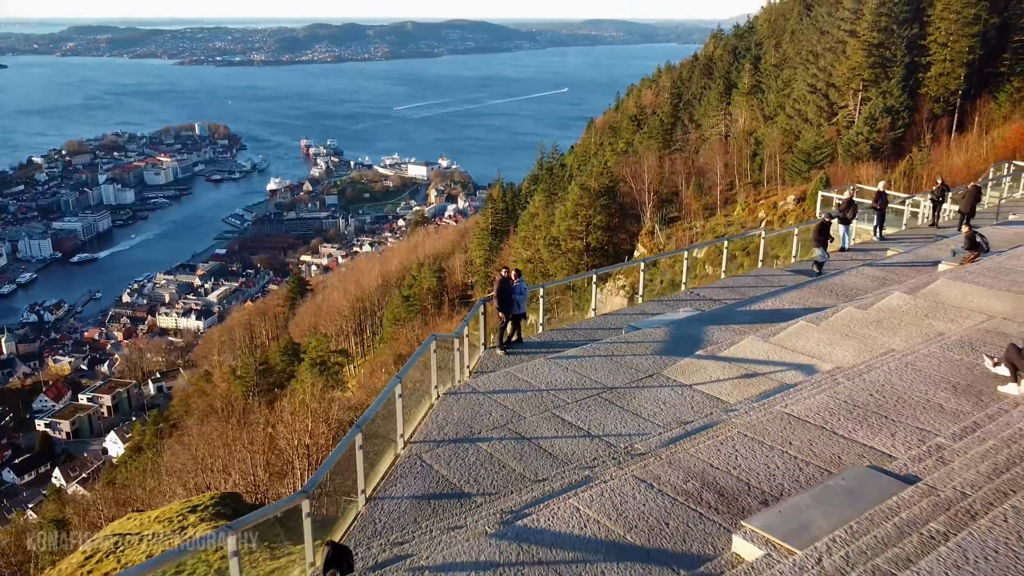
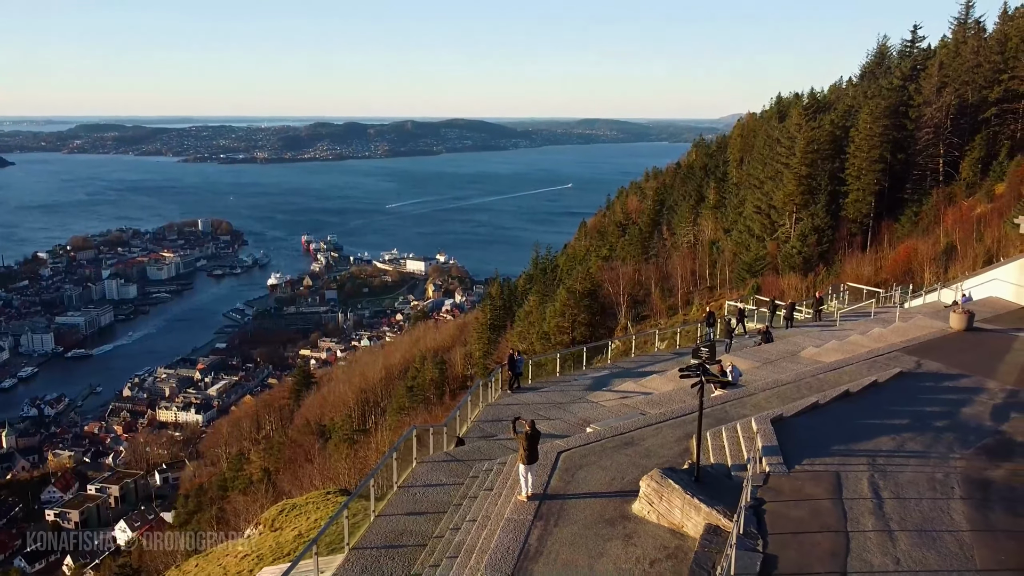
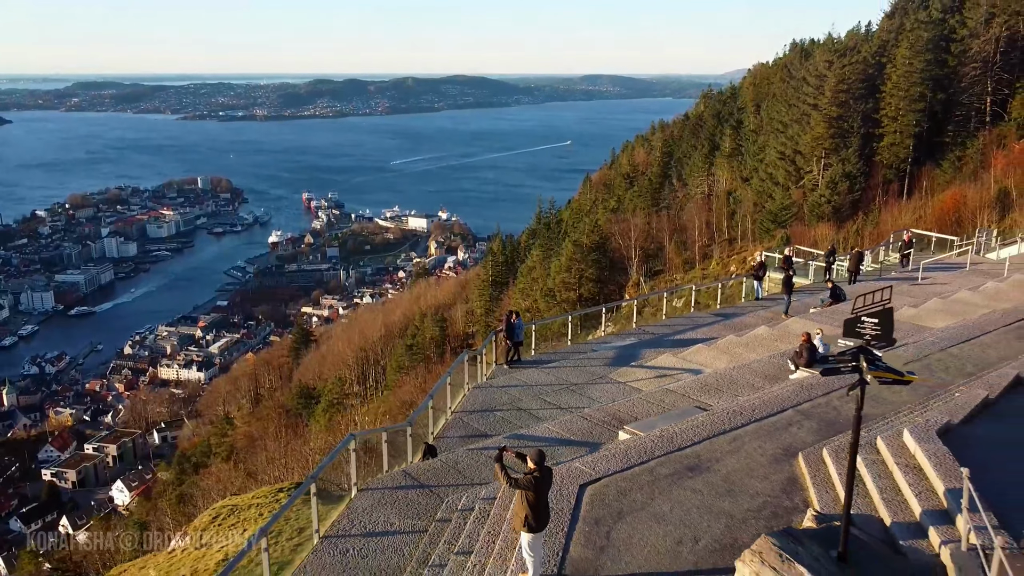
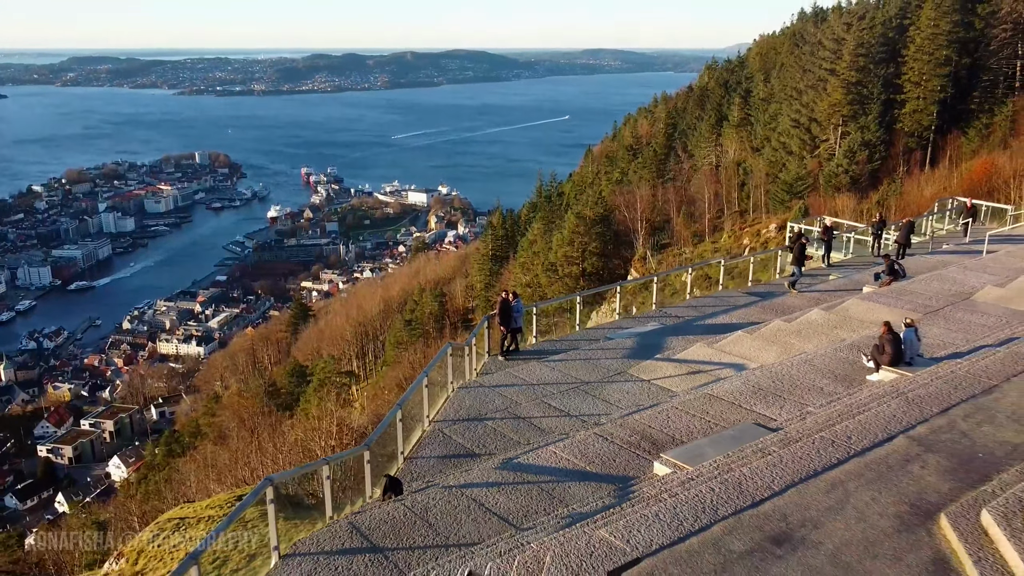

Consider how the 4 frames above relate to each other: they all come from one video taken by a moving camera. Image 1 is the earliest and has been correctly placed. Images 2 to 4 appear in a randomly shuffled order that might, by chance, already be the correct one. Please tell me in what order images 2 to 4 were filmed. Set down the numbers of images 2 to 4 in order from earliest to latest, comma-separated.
4, 3, 2
